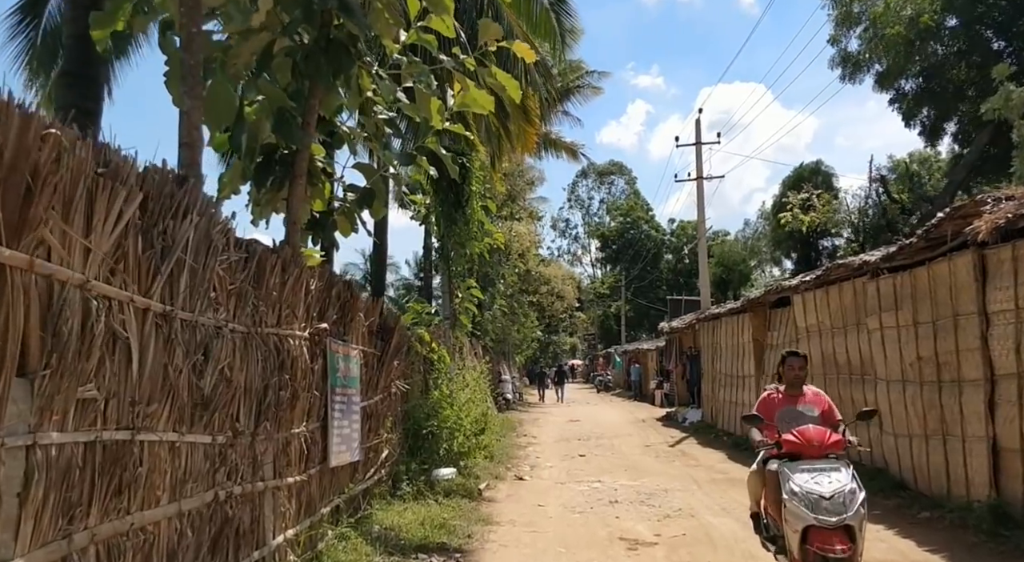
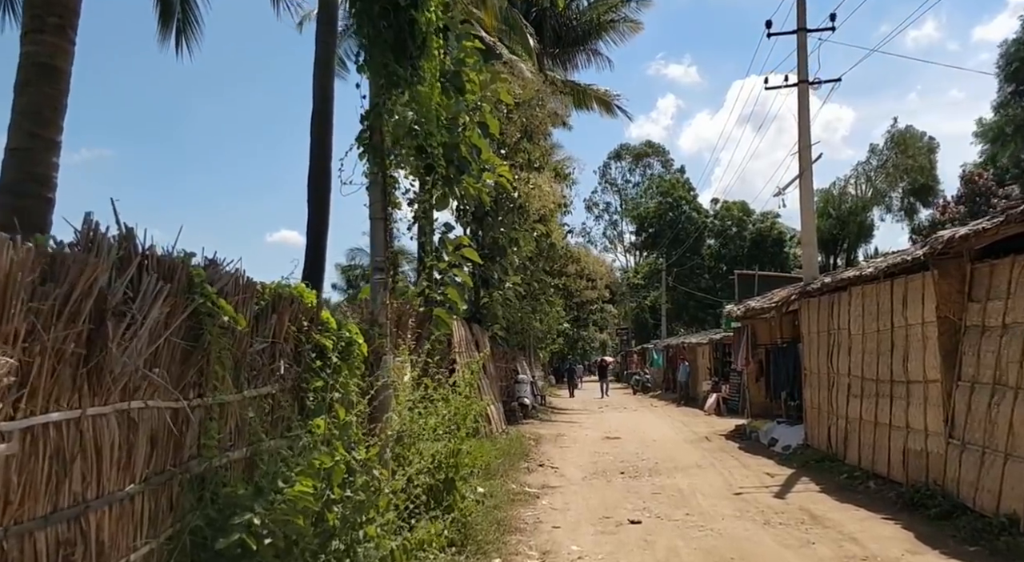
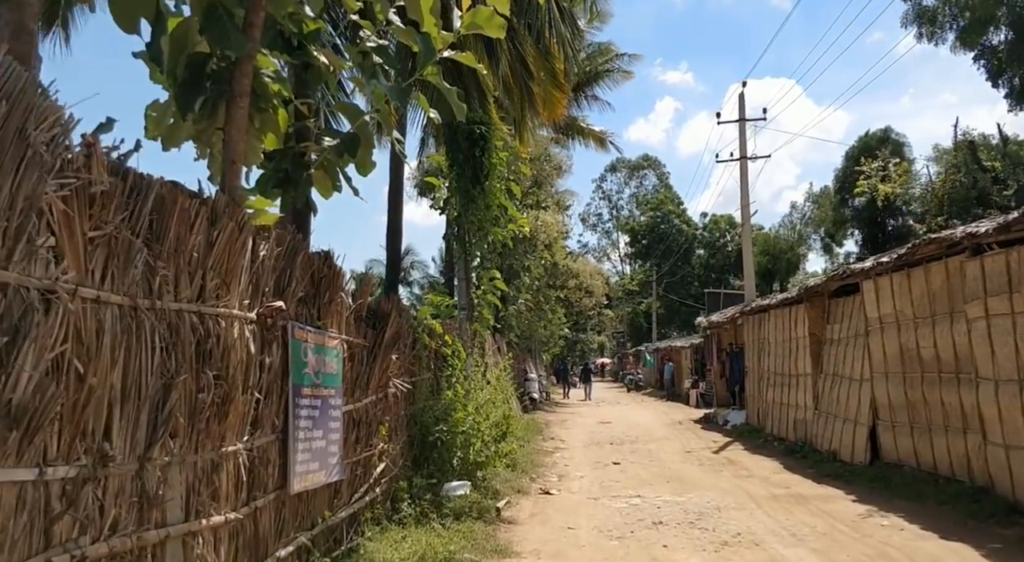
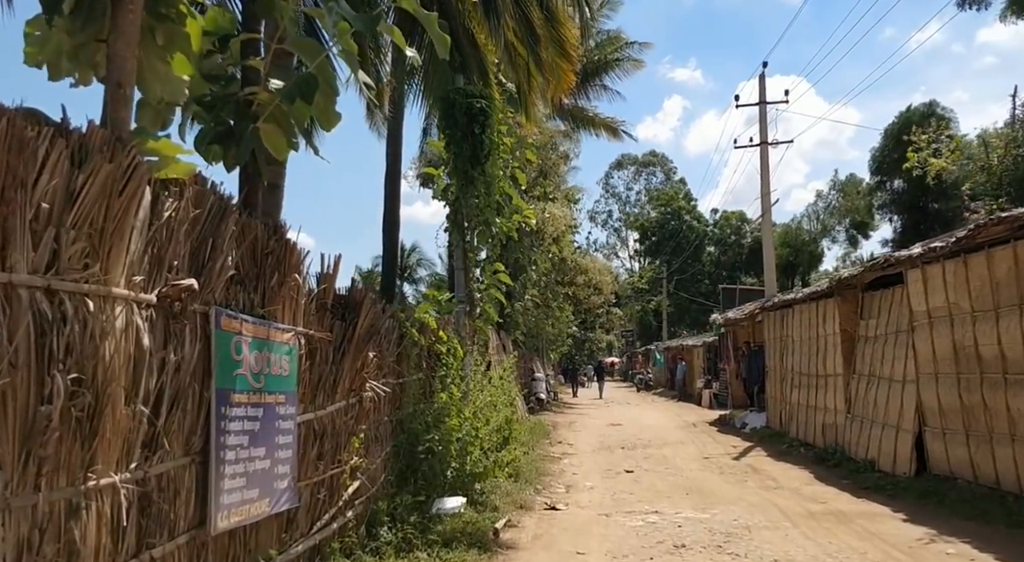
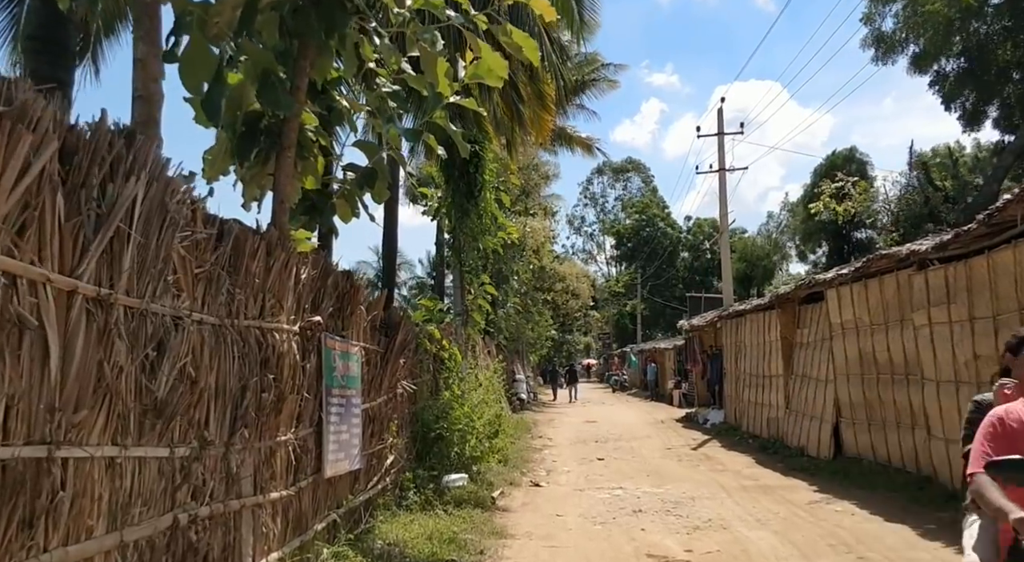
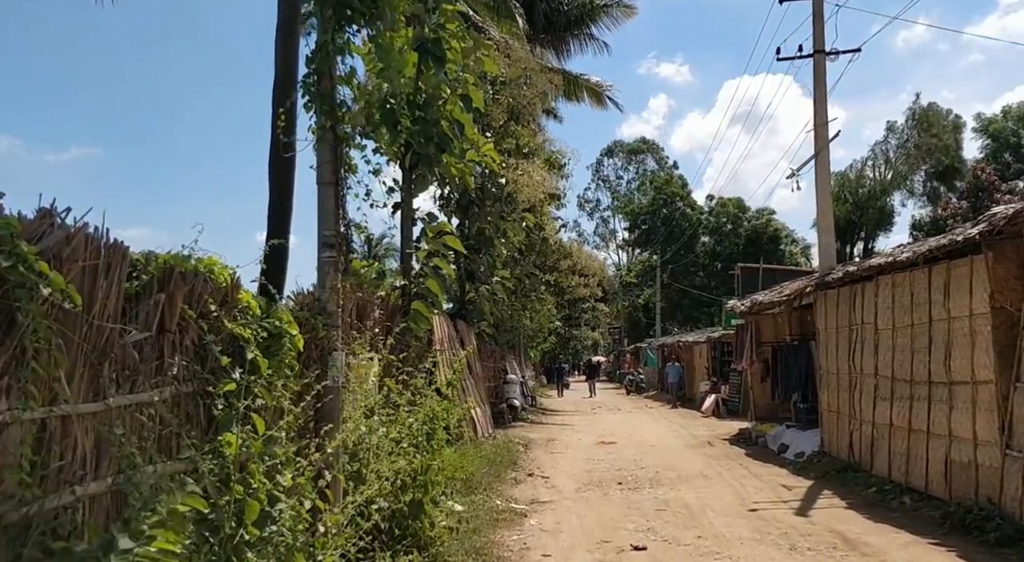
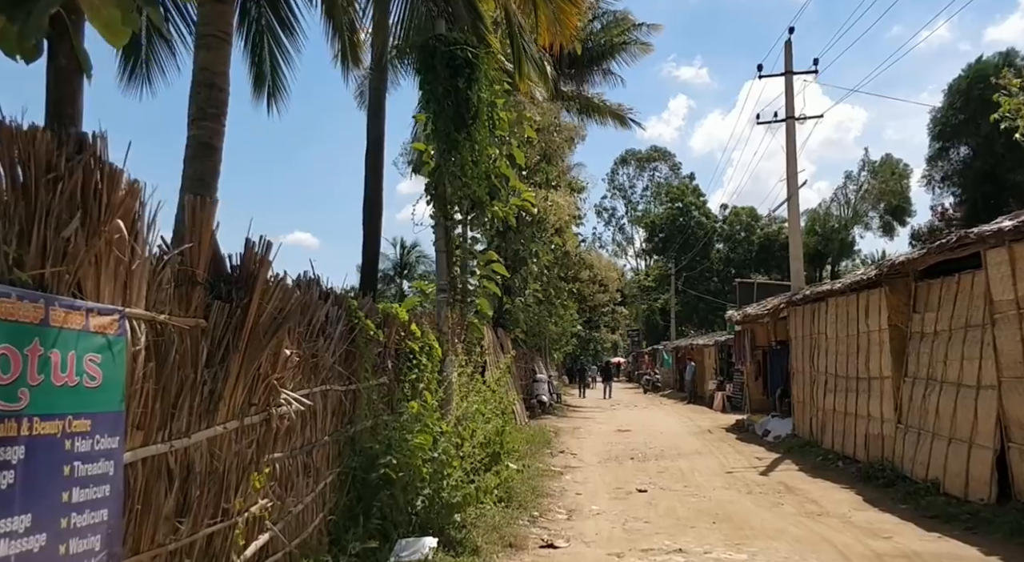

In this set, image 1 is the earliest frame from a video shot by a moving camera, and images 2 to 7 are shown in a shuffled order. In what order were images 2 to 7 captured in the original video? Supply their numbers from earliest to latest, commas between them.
5, 3, 4, 7, 2, 6
